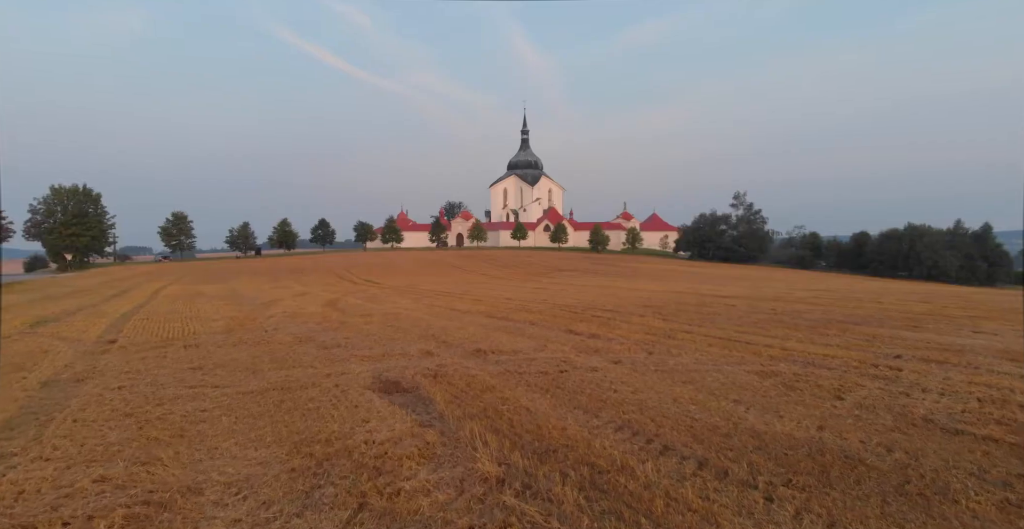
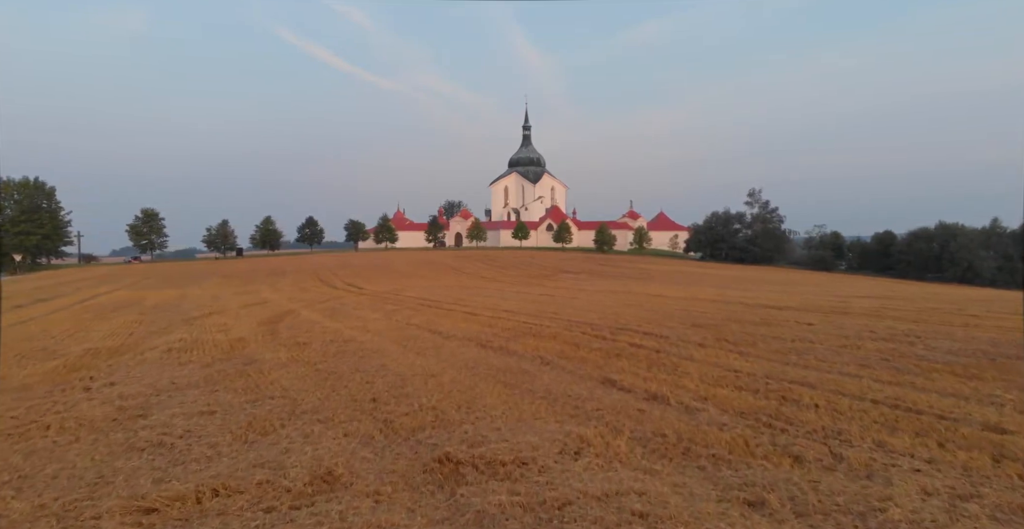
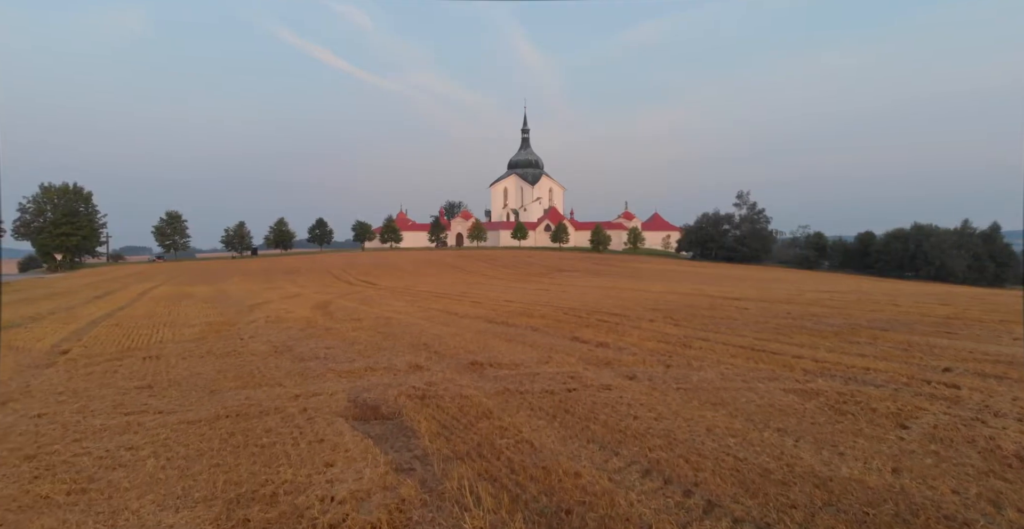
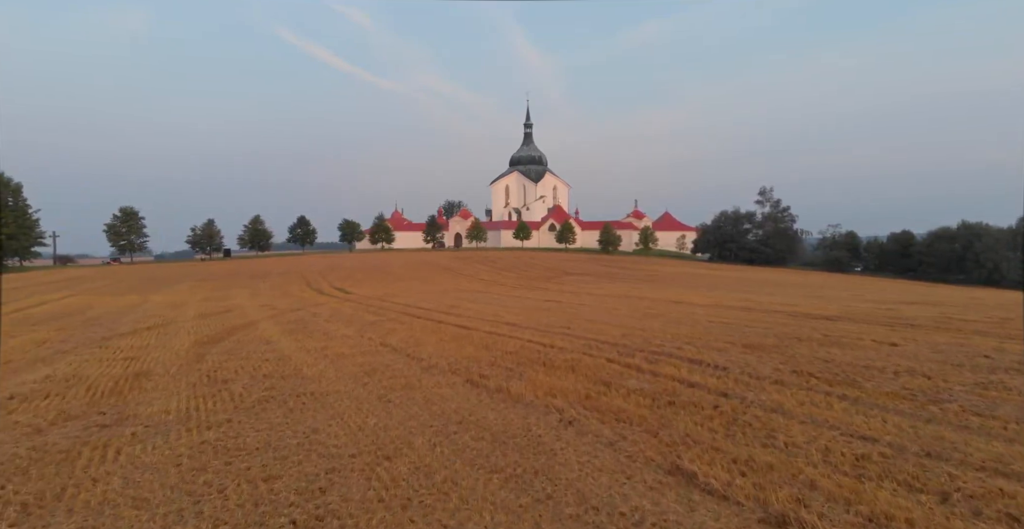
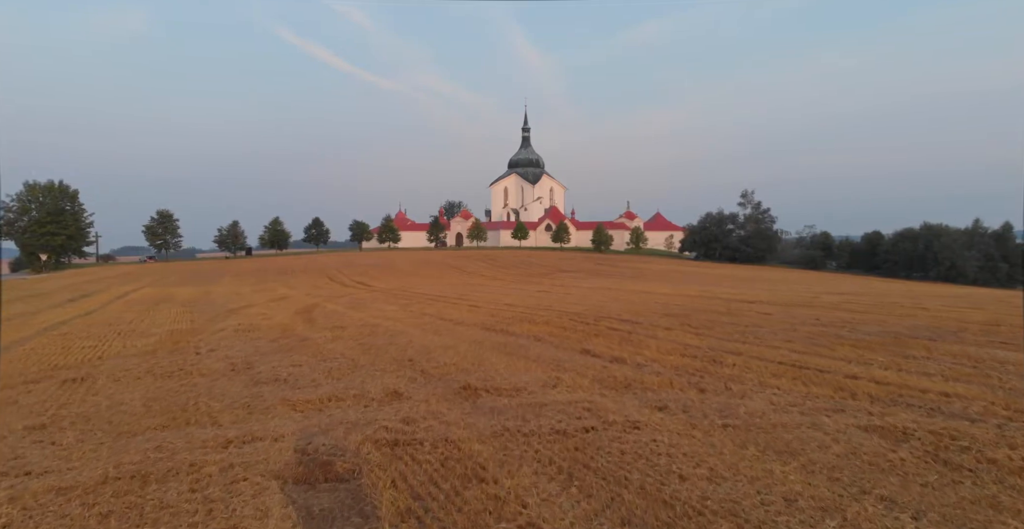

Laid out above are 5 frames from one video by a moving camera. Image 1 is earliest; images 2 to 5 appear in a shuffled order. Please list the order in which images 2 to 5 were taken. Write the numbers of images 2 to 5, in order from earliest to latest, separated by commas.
3, 5, 2, 4
